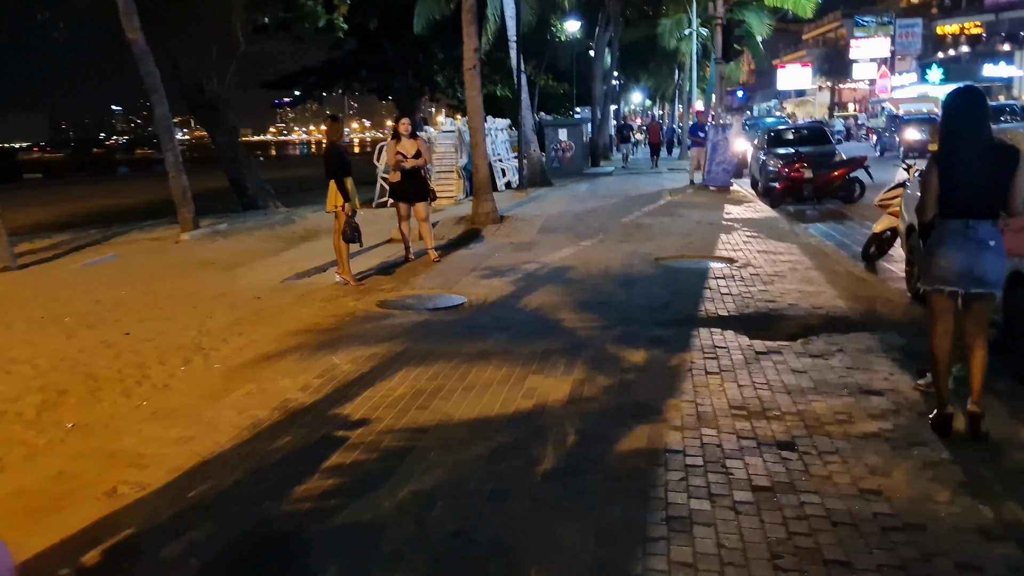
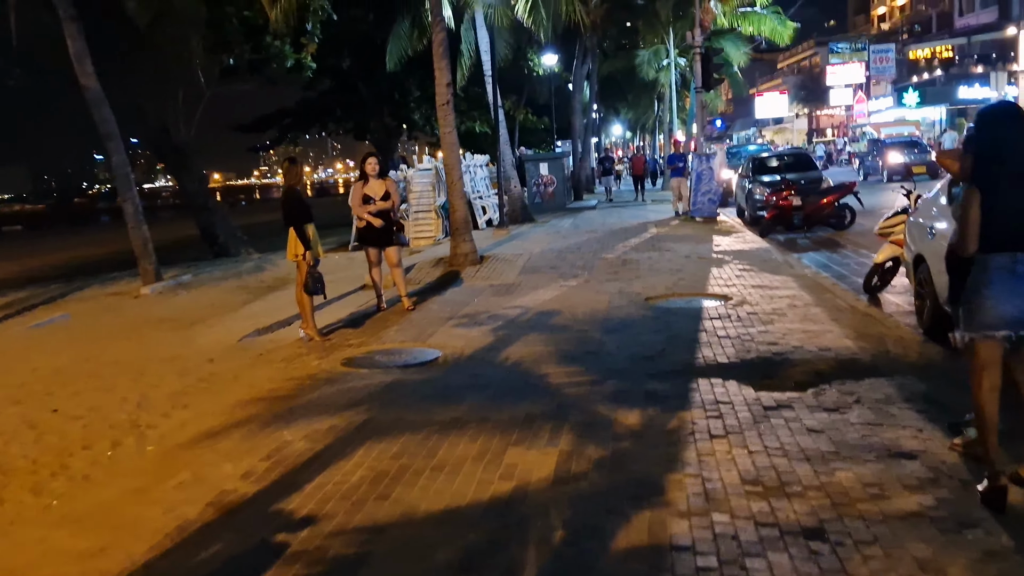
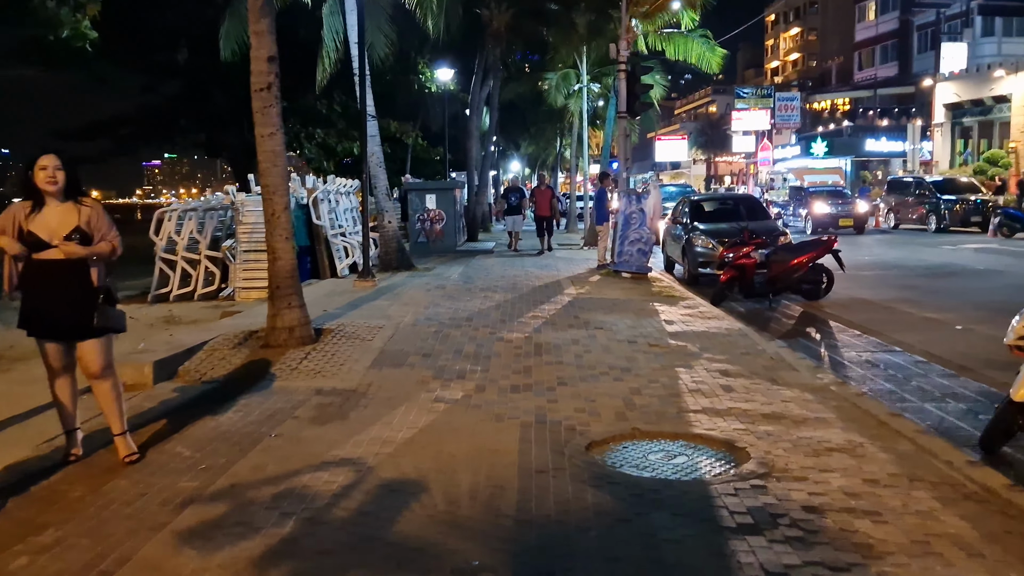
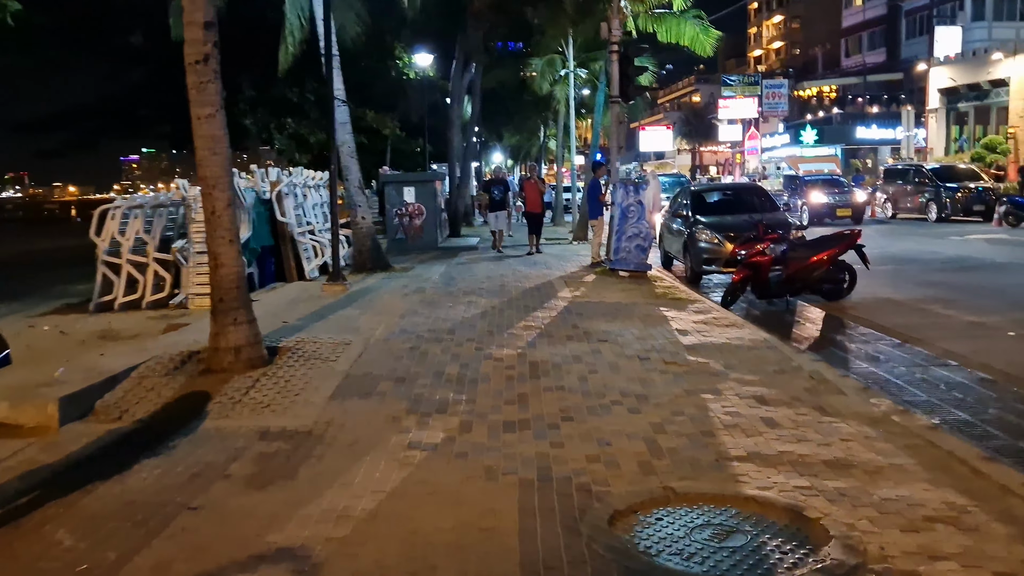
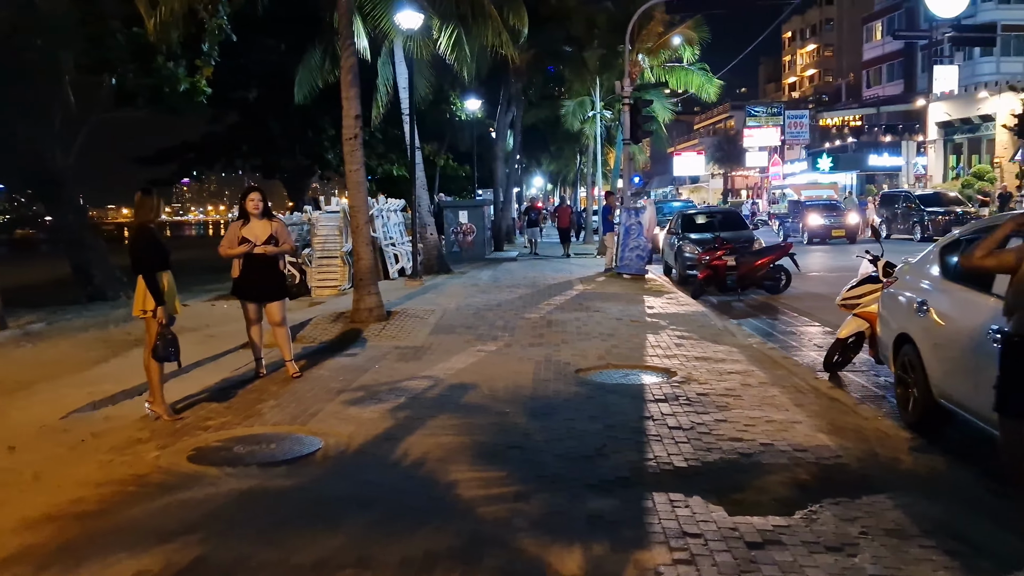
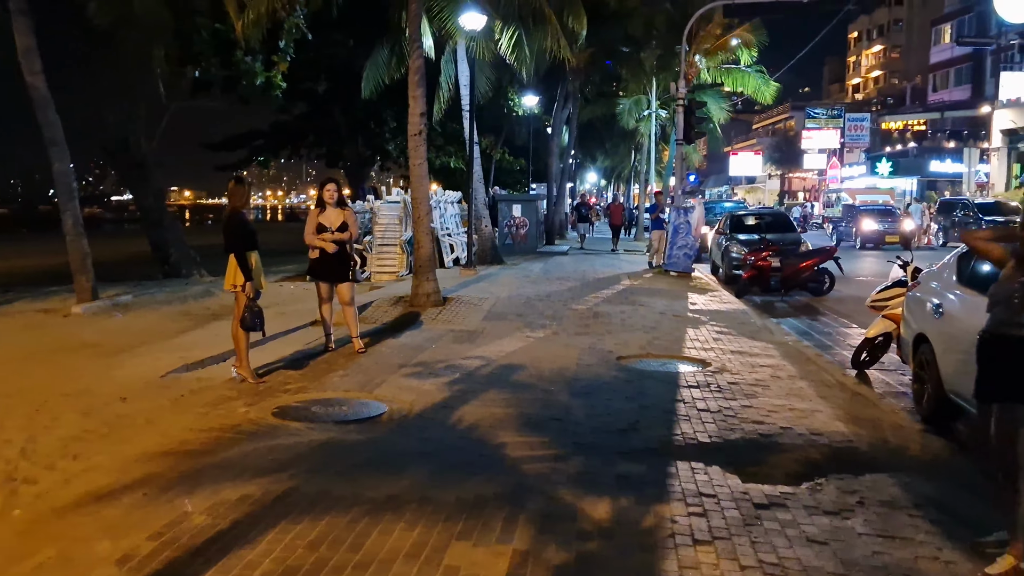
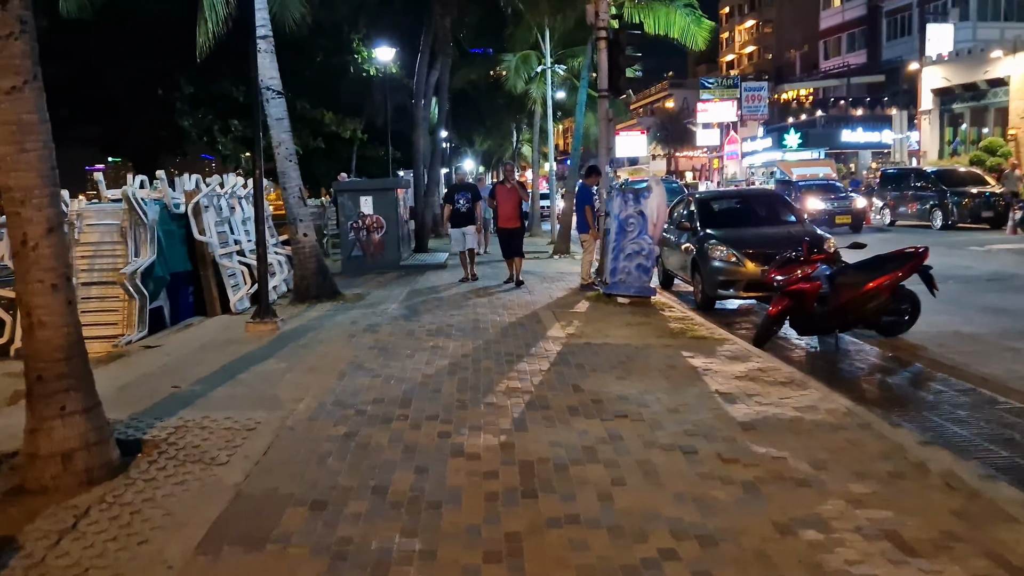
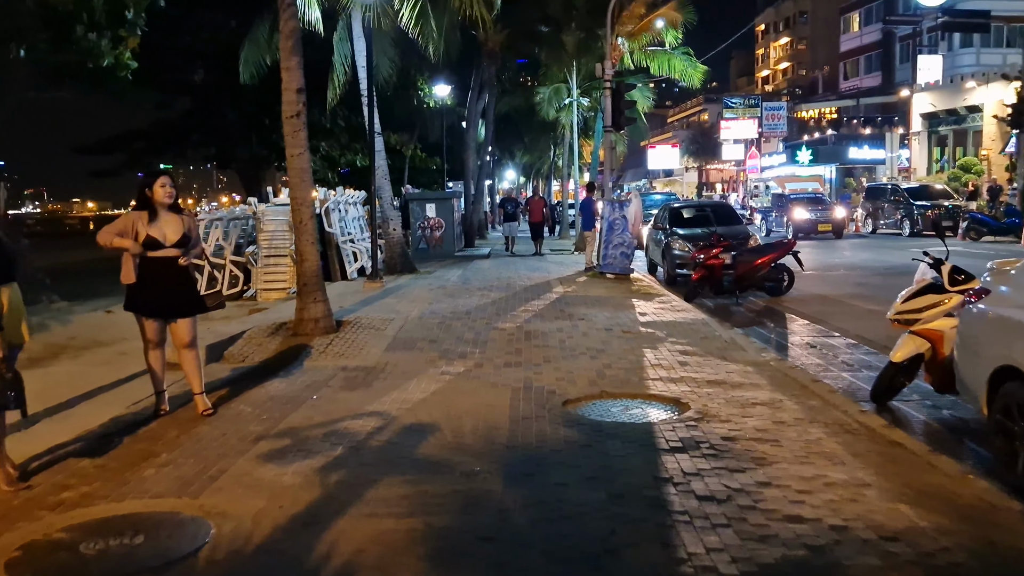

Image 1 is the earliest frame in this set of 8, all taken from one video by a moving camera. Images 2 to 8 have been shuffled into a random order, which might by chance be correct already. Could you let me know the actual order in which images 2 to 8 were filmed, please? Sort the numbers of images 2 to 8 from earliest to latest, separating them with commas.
2, 6, 5, 8, 3, 4, 7
